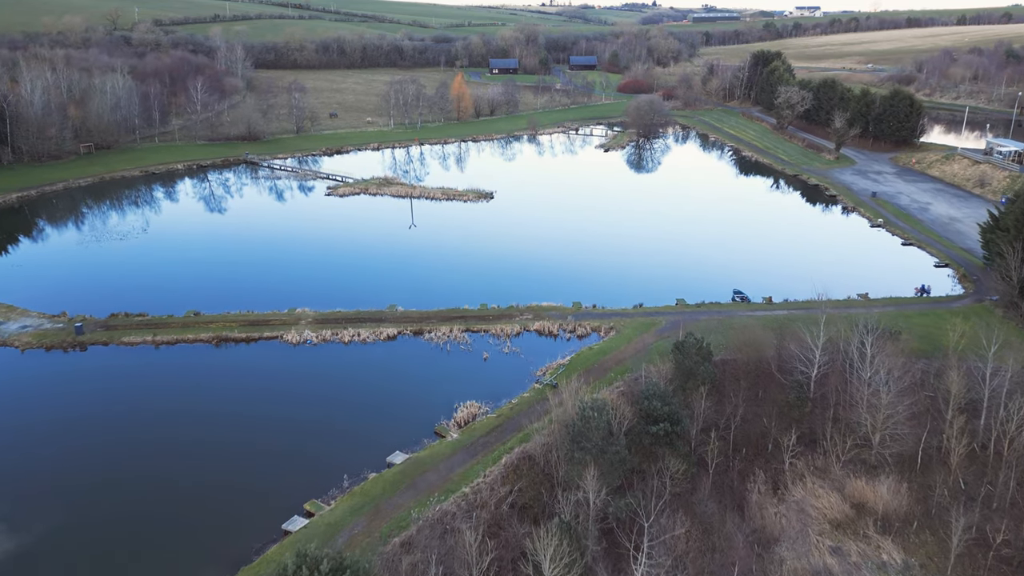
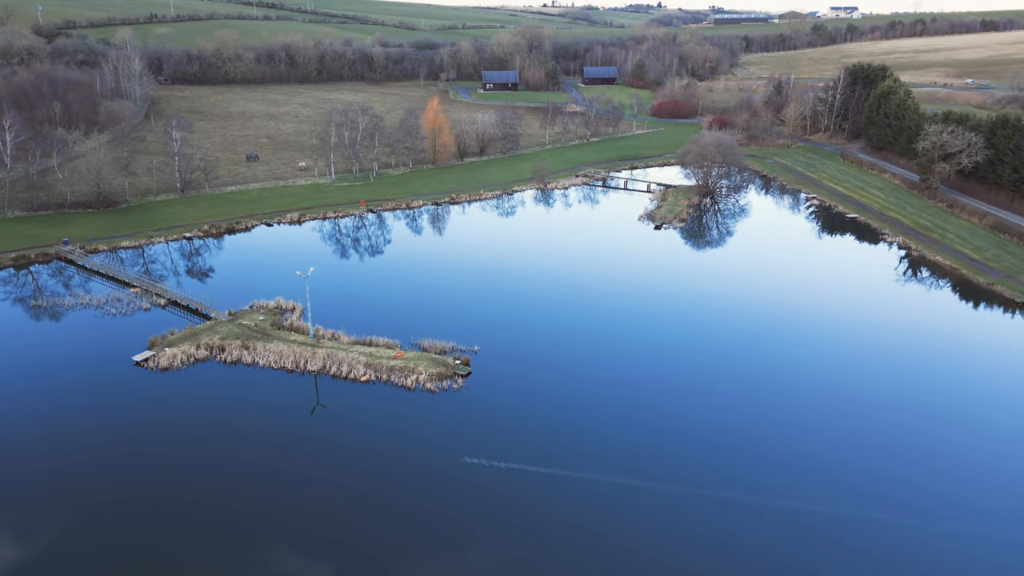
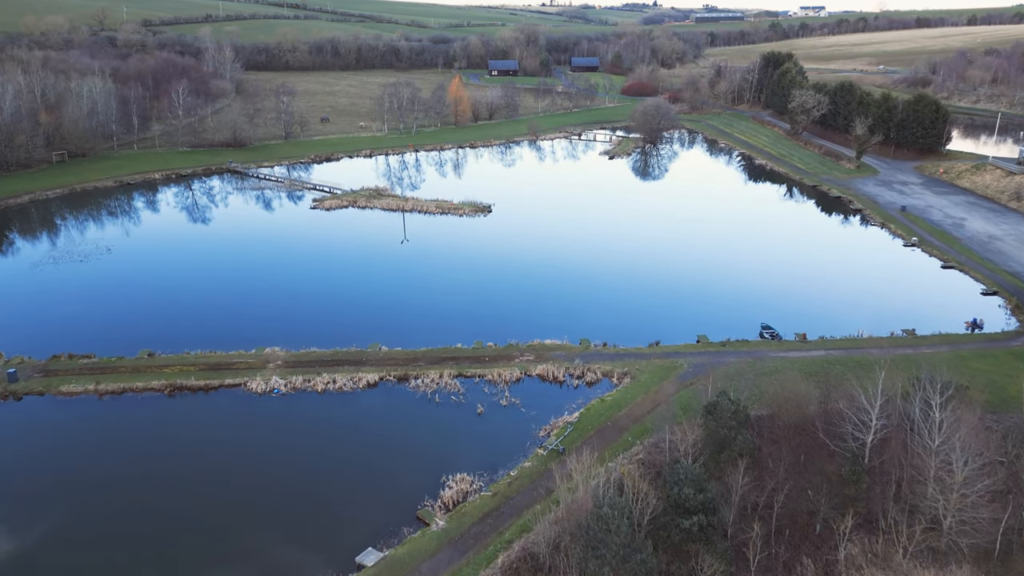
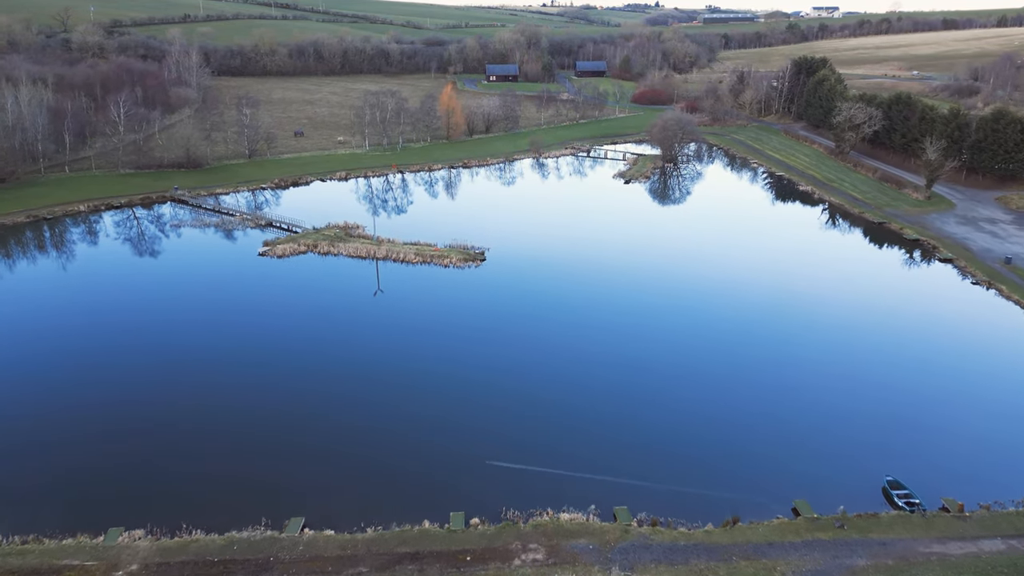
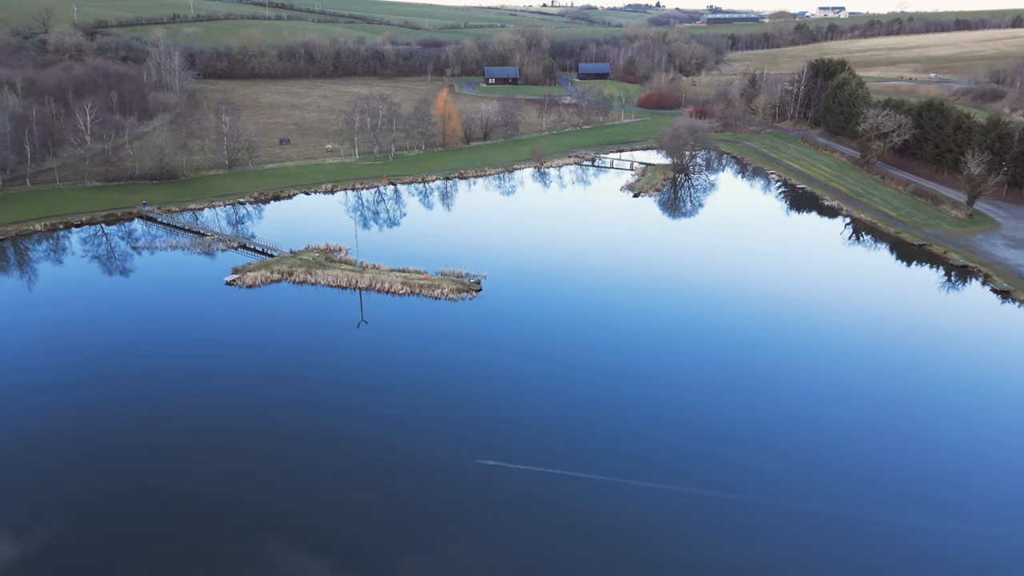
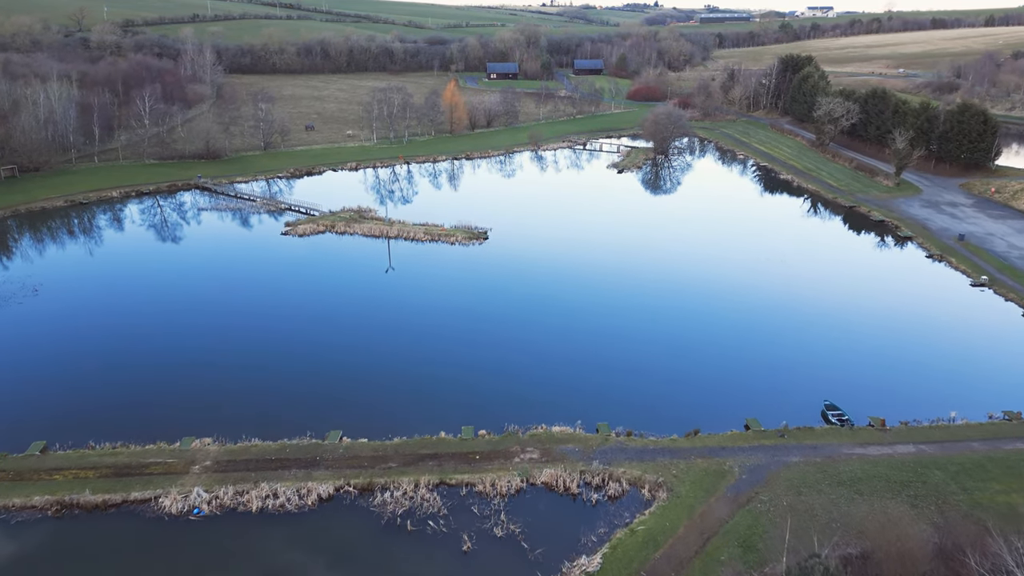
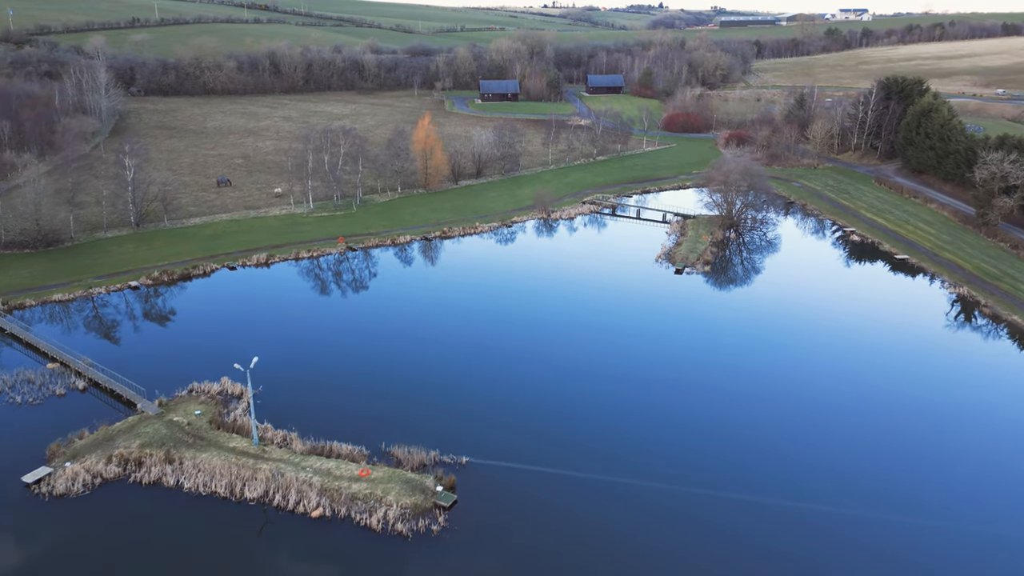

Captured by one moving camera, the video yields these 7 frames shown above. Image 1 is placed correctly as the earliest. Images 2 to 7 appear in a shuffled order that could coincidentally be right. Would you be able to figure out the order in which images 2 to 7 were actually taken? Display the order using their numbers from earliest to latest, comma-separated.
3, 6, 4, 5, 2, 7
